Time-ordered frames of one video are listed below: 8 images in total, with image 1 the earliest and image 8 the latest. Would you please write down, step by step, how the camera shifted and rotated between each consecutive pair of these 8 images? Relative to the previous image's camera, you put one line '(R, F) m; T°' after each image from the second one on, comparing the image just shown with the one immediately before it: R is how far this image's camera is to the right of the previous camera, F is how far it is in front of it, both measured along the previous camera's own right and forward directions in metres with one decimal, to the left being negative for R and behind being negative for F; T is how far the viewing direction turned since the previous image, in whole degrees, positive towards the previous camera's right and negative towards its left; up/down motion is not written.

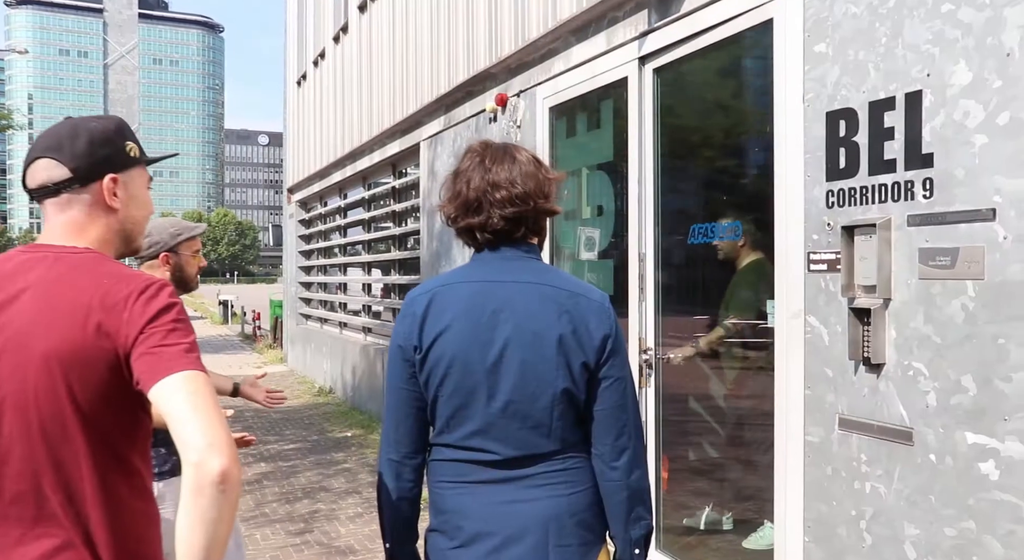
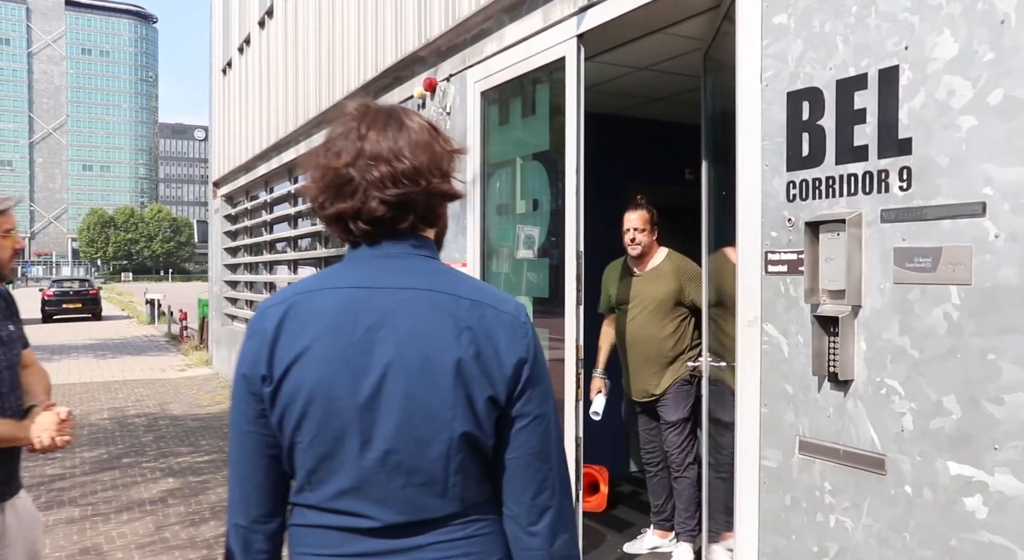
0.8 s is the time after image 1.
(+0.1, +0.4) m; +4°
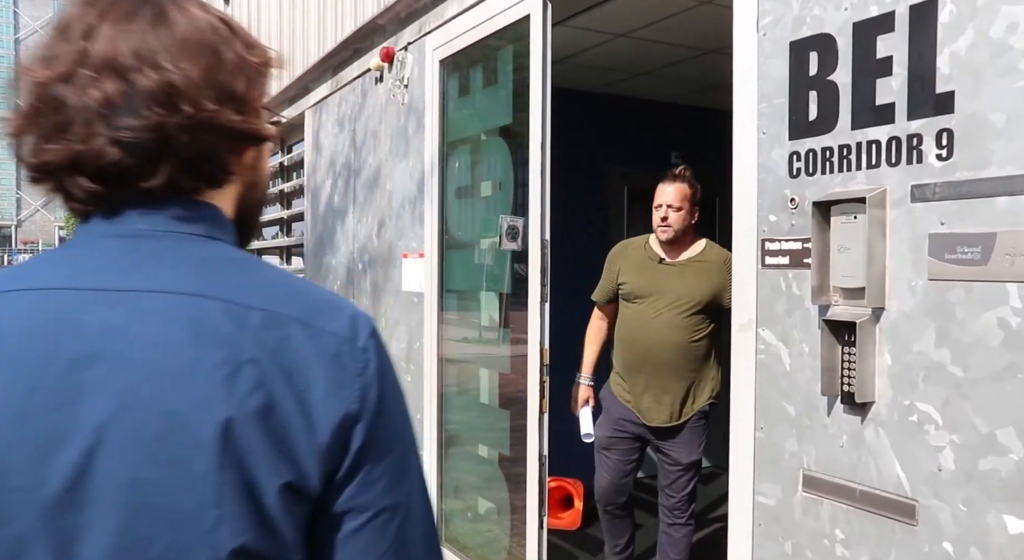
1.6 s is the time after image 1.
(+0.2, +0.5) m; +1°
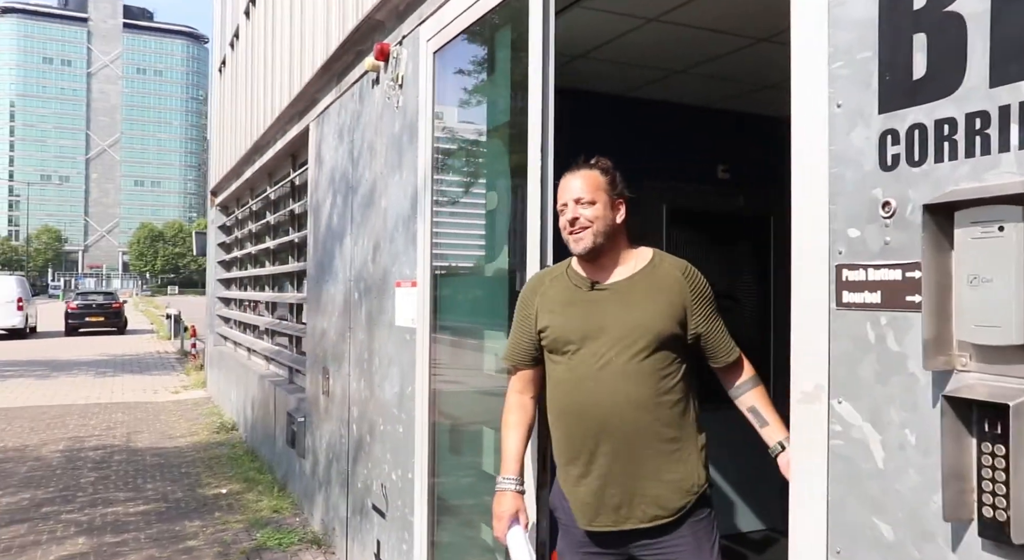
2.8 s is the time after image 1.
(+0.2, +0.7) m; -4°
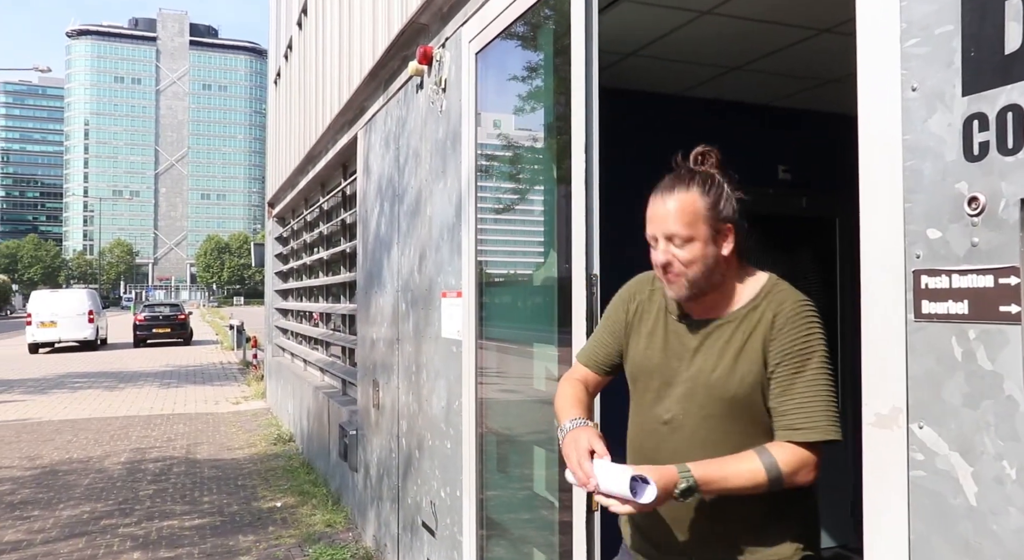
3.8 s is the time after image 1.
(0.0, +0.1) m; -4°
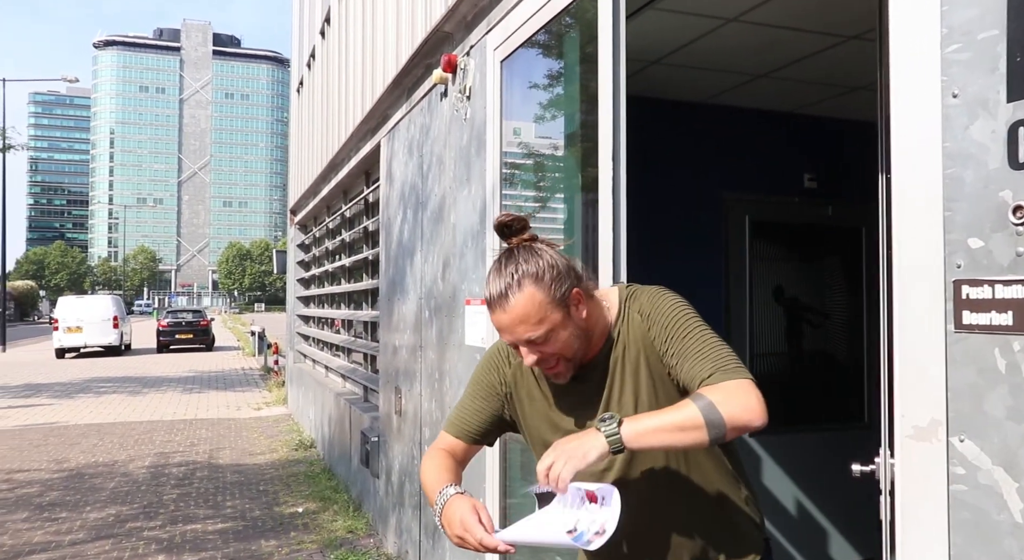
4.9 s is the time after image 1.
(0.0, 0.0) m; -1°
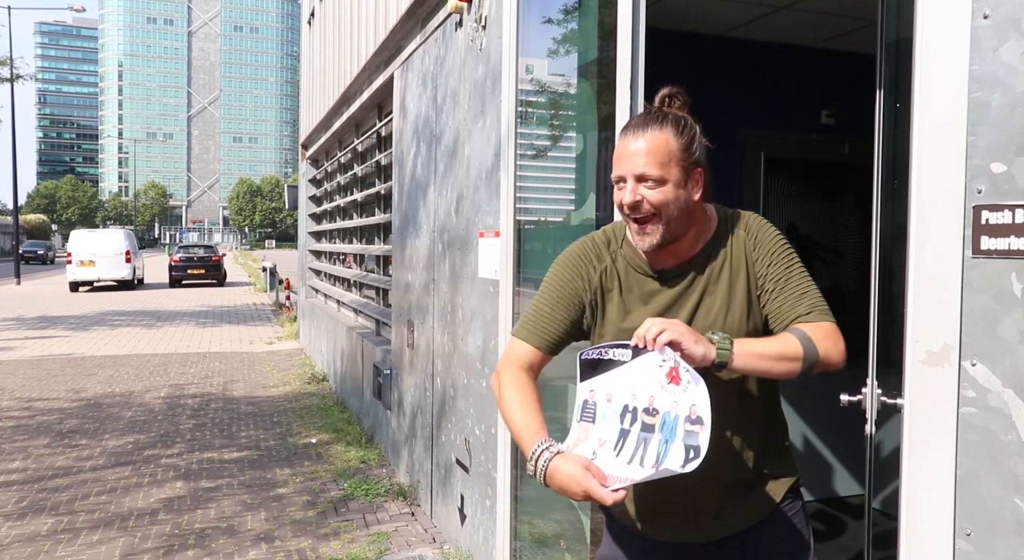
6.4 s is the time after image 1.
(0.0, 0.0) m; -1°
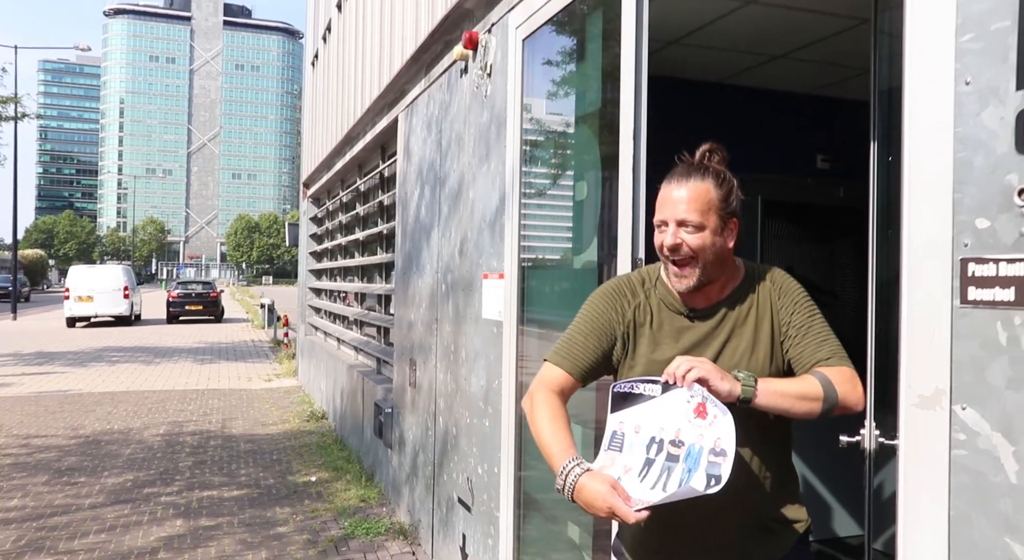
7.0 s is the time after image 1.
(0.0, -0.1) m; 0°
